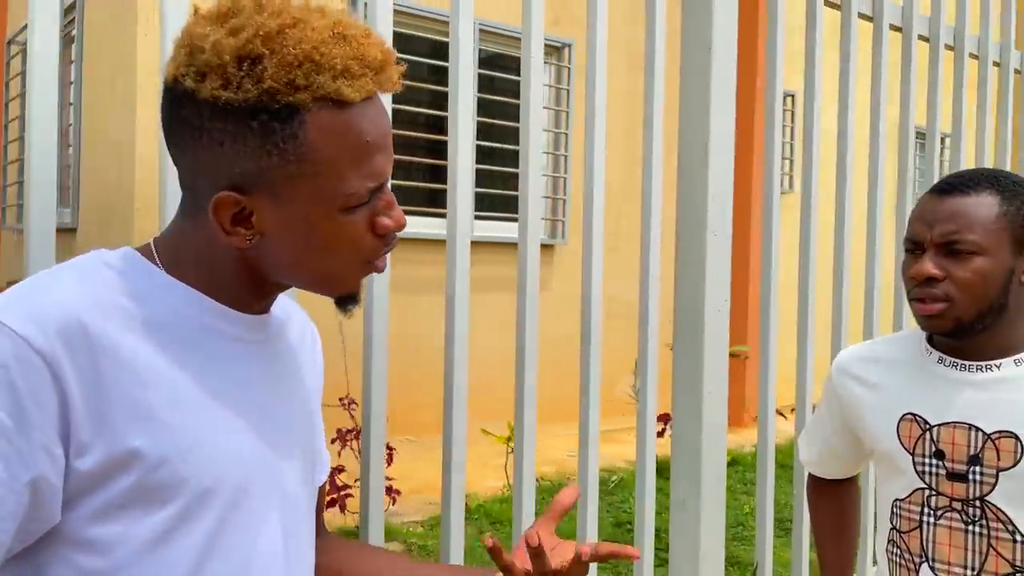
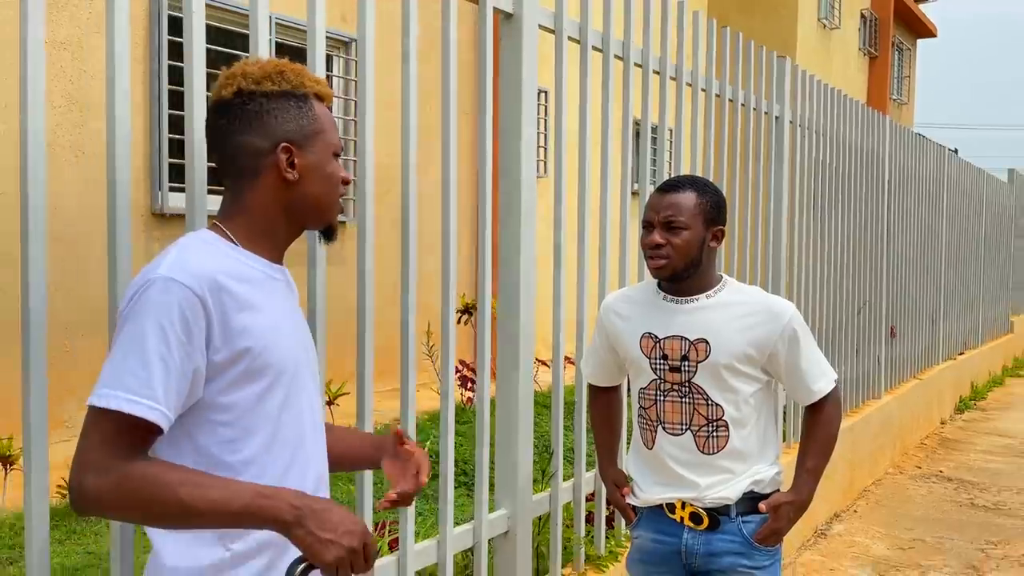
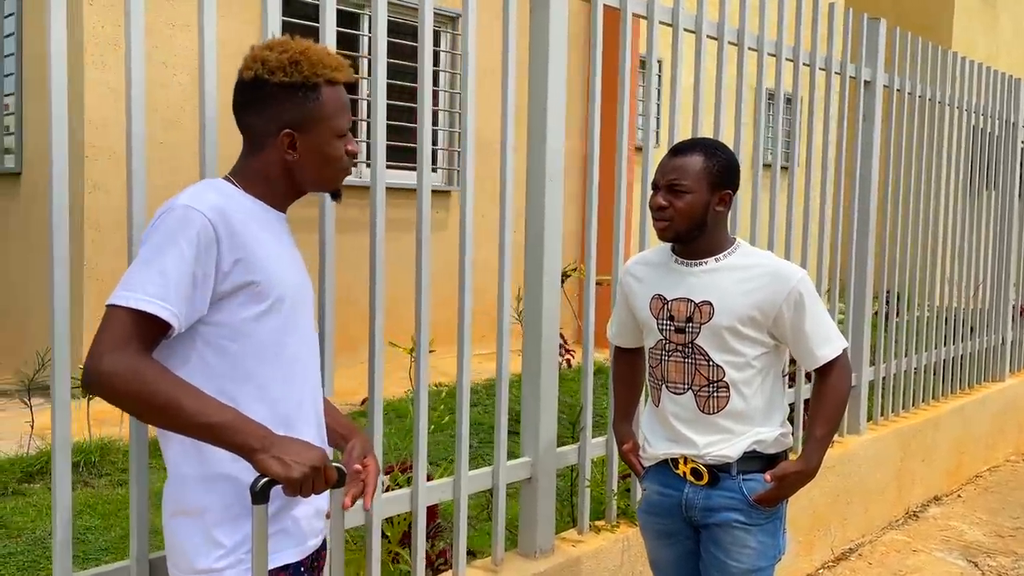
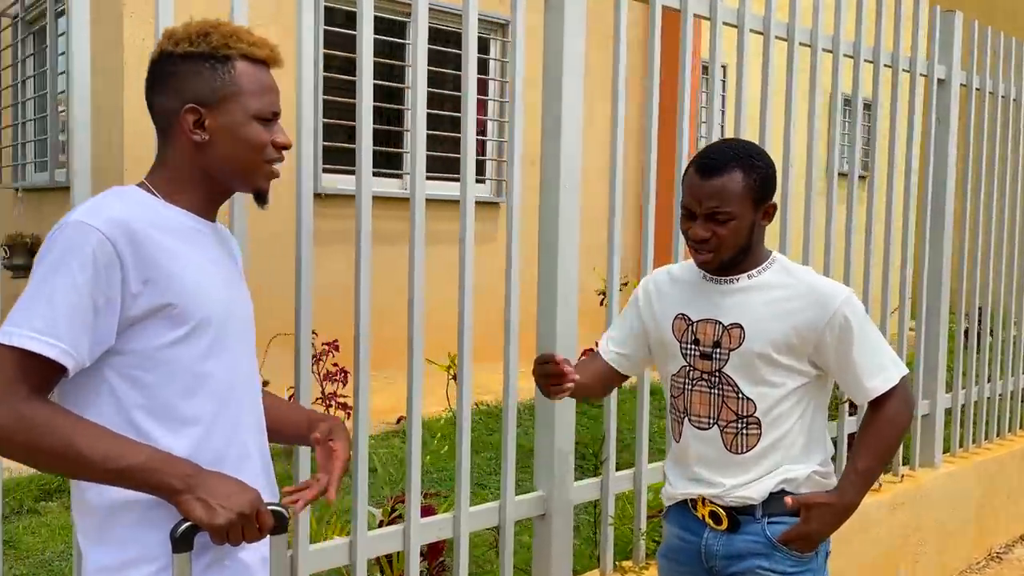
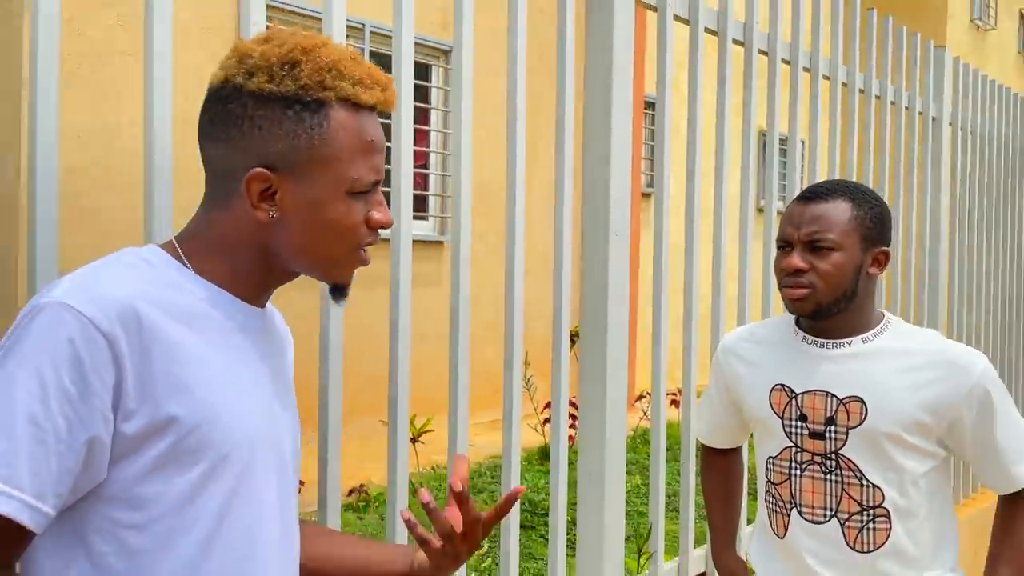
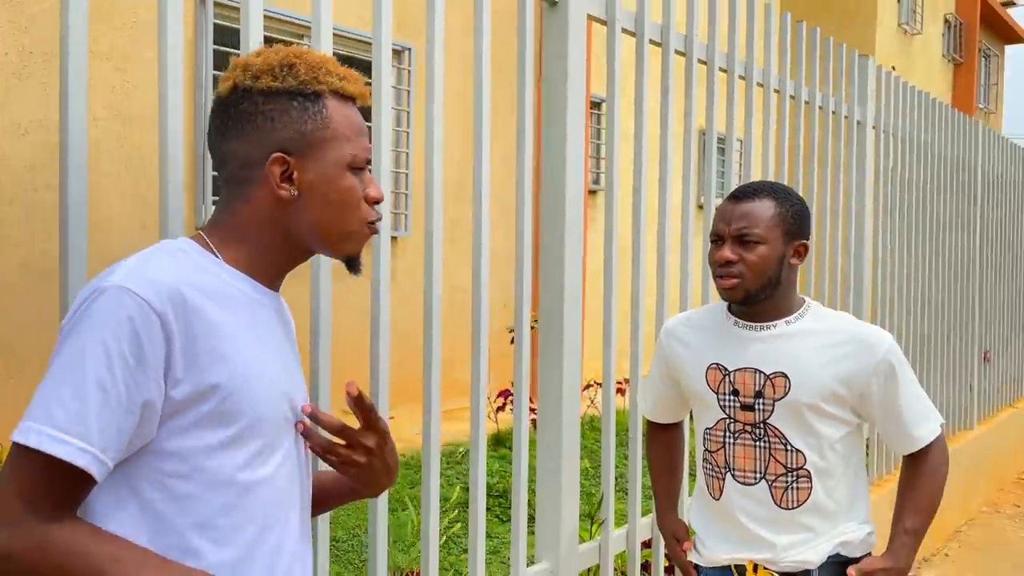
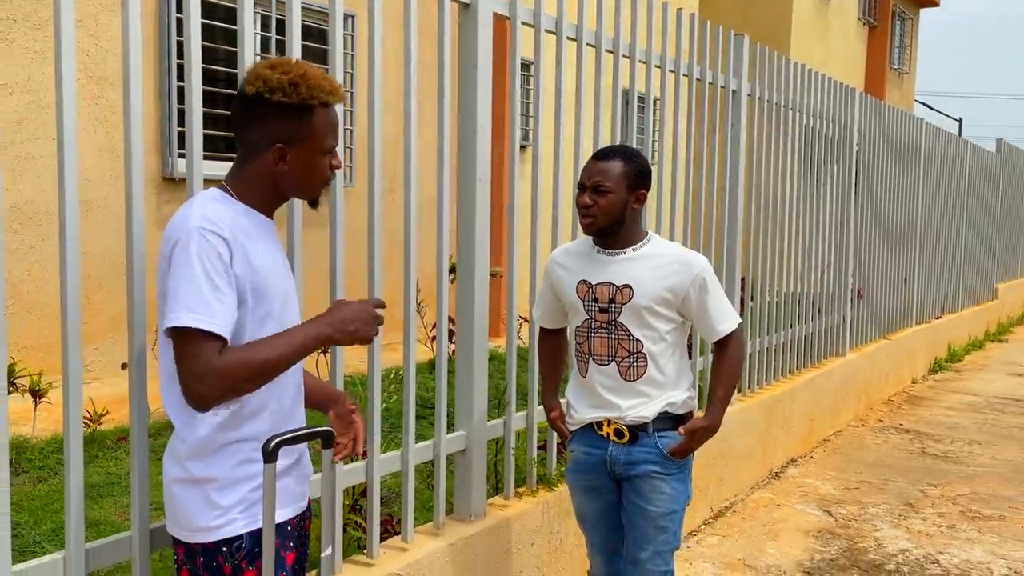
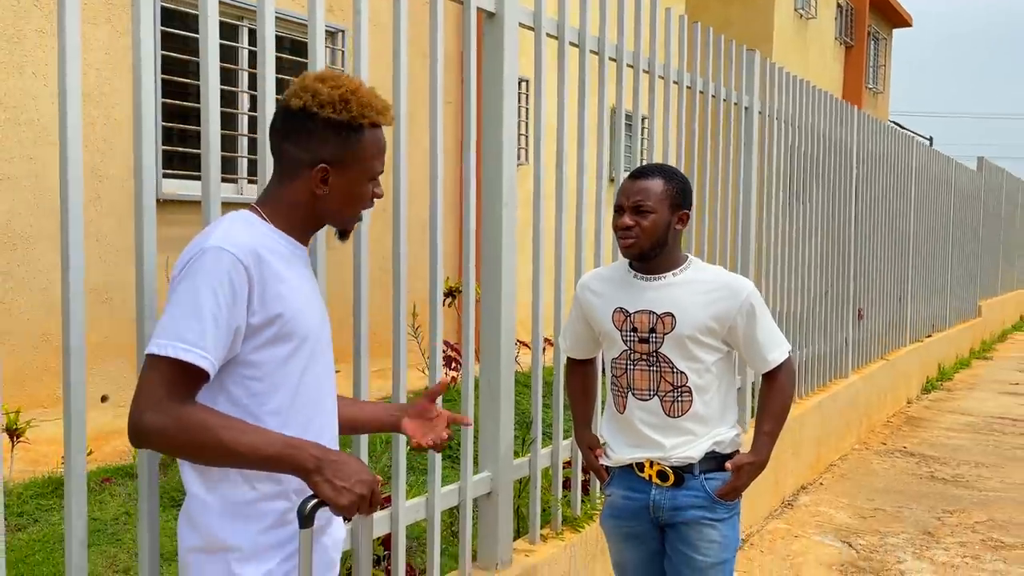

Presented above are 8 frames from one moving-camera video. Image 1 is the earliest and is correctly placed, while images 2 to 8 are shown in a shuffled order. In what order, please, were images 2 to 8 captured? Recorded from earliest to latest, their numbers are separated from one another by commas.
5, 6, 2, 8, 7, 3, 4
